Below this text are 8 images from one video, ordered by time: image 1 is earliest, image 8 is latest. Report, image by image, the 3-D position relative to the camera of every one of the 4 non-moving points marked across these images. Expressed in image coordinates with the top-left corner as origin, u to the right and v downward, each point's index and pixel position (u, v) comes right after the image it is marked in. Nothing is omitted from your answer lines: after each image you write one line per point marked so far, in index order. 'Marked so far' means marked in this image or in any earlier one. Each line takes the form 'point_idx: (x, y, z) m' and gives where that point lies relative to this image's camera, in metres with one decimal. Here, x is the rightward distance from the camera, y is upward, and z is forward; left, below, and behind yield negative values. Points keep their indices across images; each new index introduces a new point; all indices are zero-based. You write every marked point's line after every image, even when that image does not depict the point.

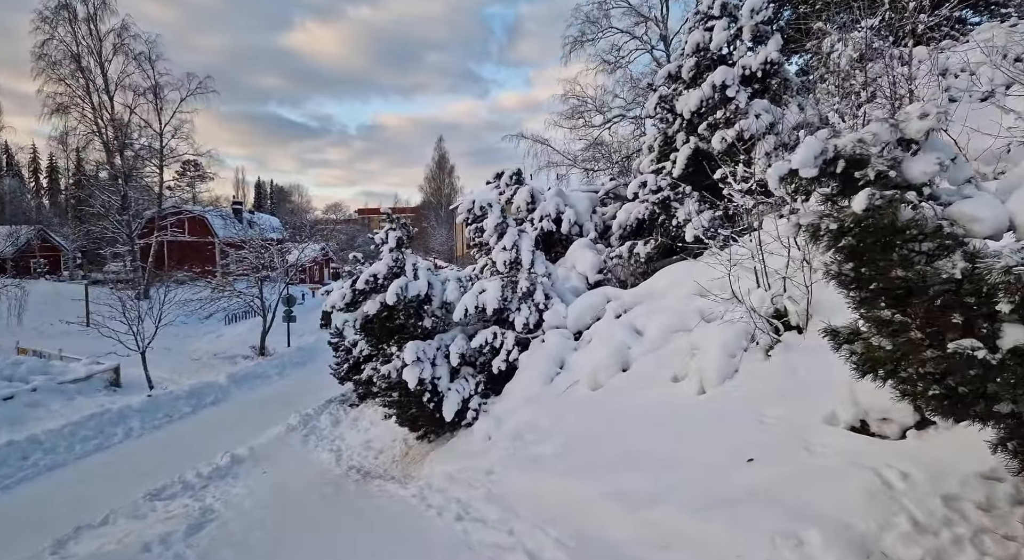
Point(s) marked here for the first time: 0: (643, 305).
0: (+1.6, -0.3, +7.2) m
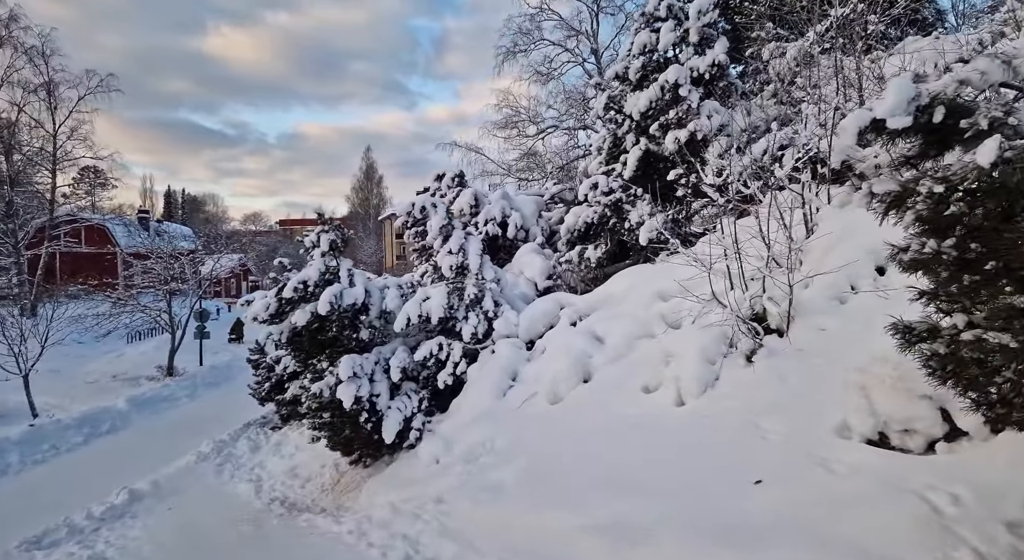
0: (+1.0, -0.4, +6.8) m
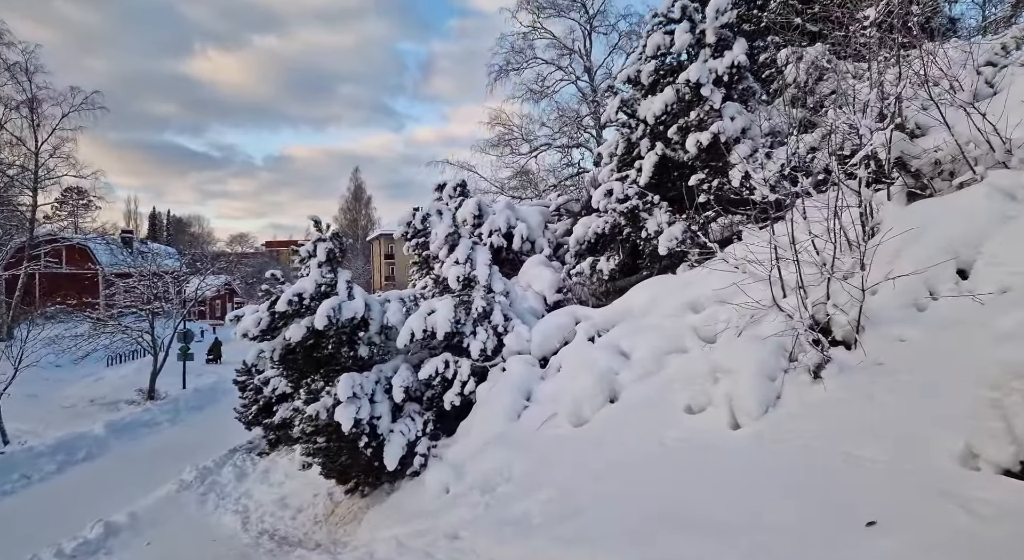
0: (+1.2, -0.5, +6.3) m
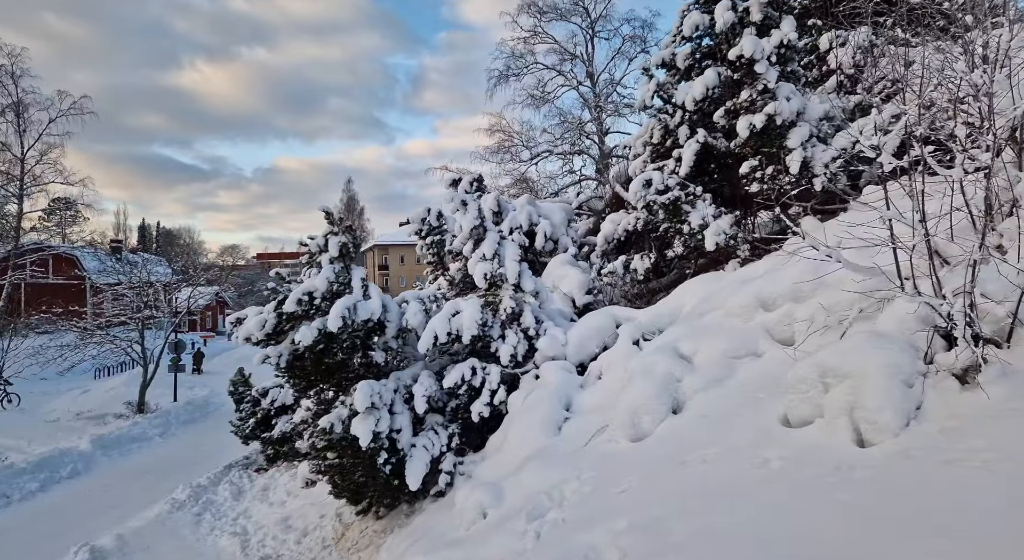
0: (+1.6, -0.4, +5.6) m
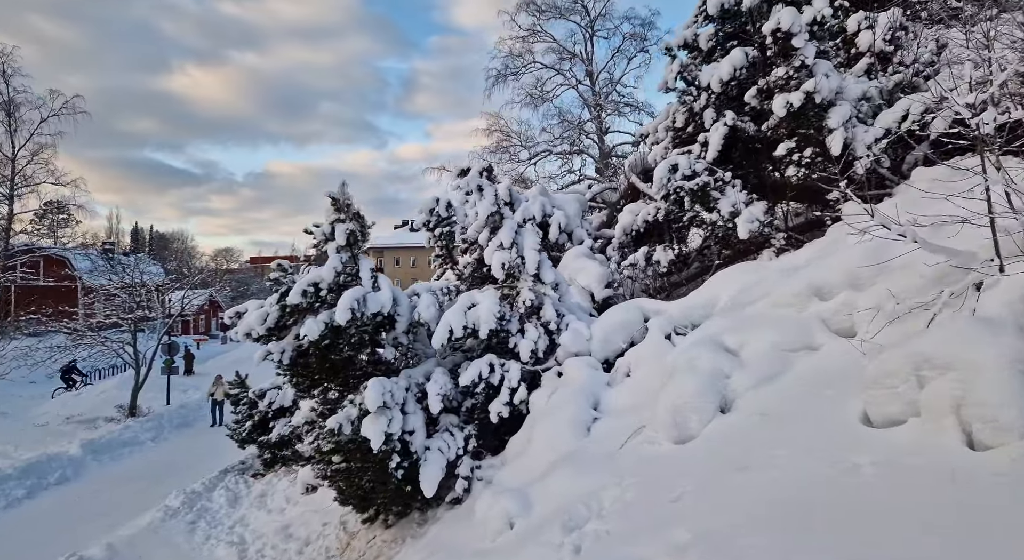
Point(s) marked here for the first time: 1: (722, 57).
0: (+1.8, -0.3, +5.2) m
1: (+2.7, +2.8, +7.3) m
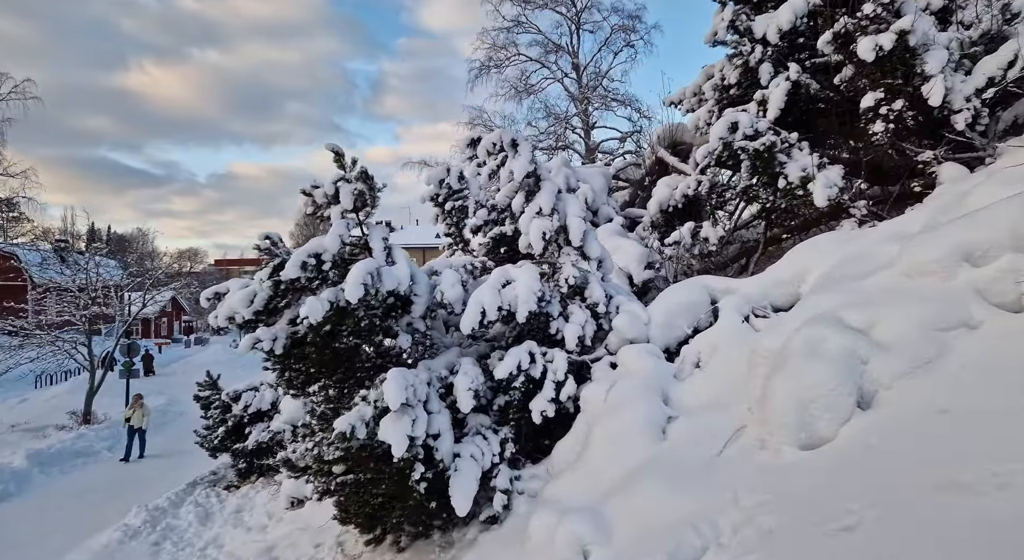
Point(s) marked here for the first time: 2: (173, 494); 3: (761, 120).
0: (+2.2, -0.1, +4.3) m
1: (+3.0, +3.1, +6.5) m
2: (-5.4, -3.4, +9.3) m
3: (+2.5, +1.6, +5.9) m
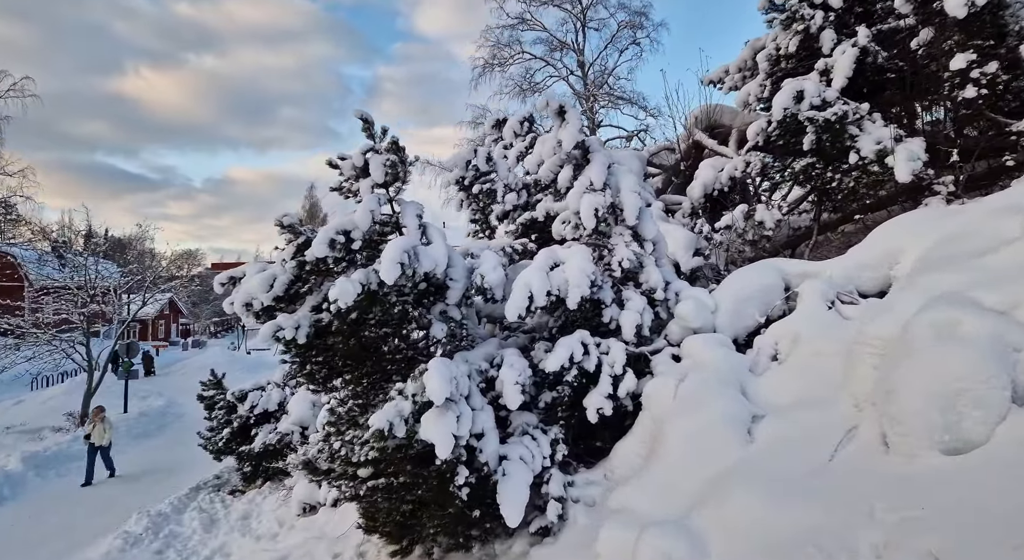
0: (+2.6, +0.1, +3.7) m
1: (+3.4, +3.2, +6.0) m
2: (-5.0, -3.3, +8.7) m
3: (+2.9, +1.8, +5.3) m
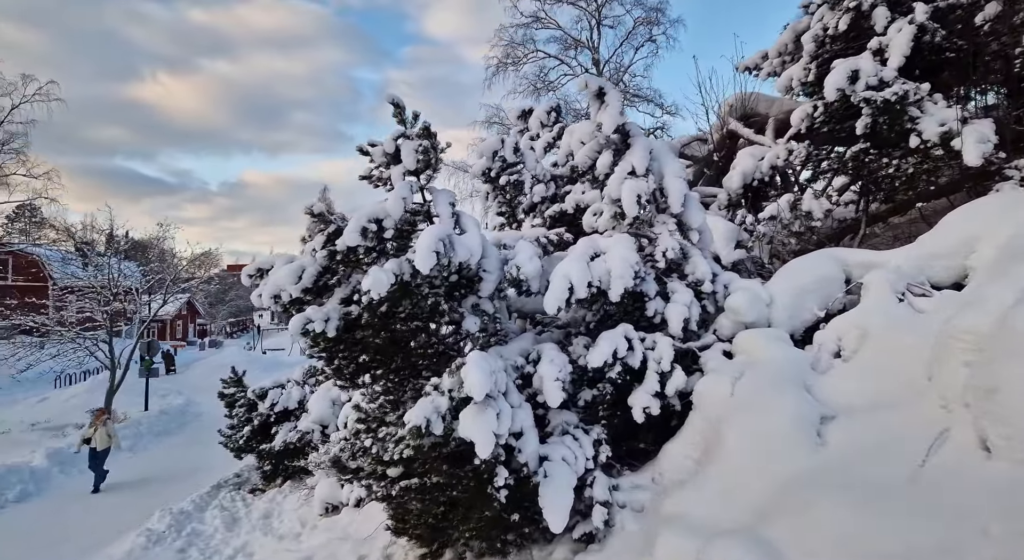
0: (+2.9, +0.1, +3.4) m
1: (+3.7, +3.3, +5.7) m
2: (-4.7, -3.3, +8.6) m
3: (+3.2, +1.8, +5.0) m
